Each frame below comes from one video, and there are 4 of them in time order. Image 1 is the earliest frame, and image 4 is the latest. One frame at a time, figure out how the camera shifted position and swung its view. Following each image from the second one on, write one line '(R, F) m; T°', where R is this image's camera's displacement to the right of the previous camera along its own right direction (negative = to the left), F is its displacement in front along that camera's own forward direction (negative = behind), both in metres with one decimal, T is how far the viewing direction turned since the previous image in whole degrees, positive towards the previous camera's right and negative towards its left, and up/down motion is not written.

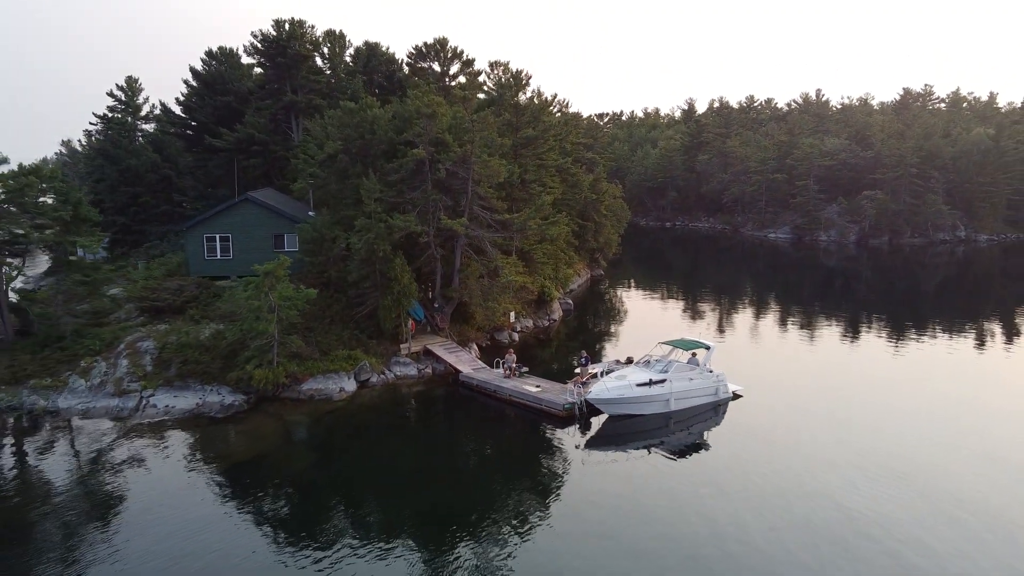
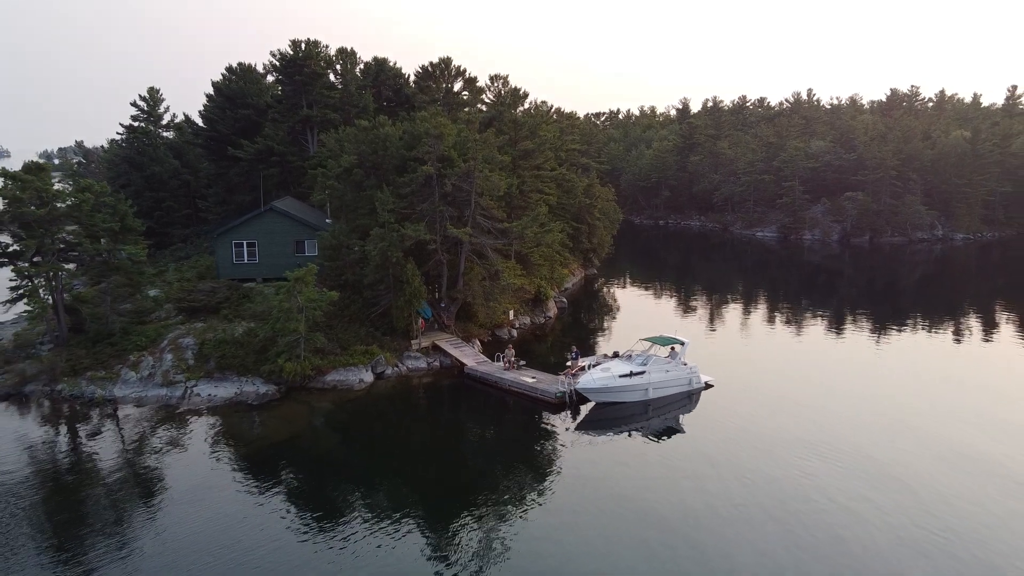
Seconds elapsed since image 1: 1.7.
(0.0, -2.7) m; 0°
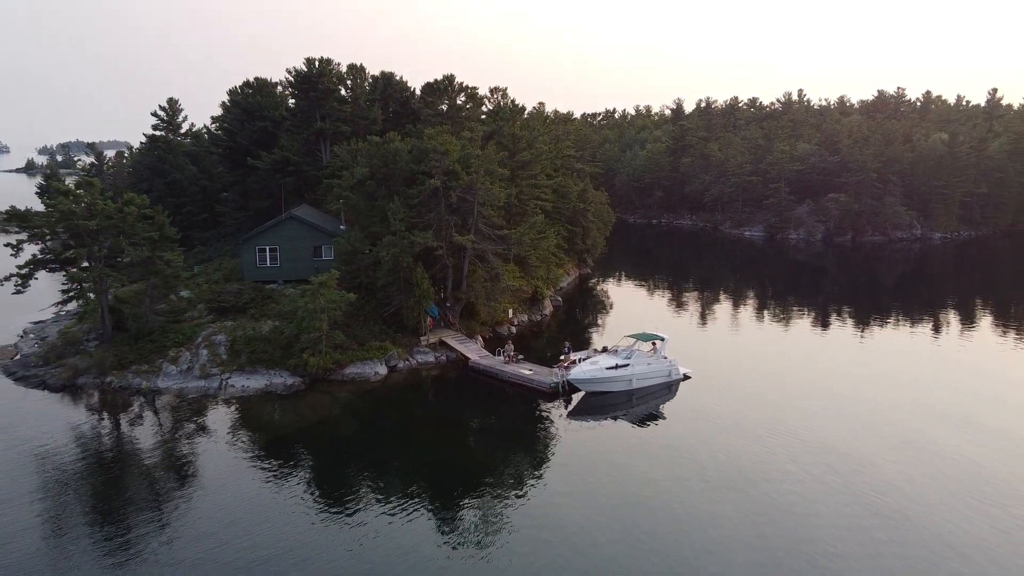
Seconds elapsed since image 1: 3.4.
(0.0, -2.7) m; 0°
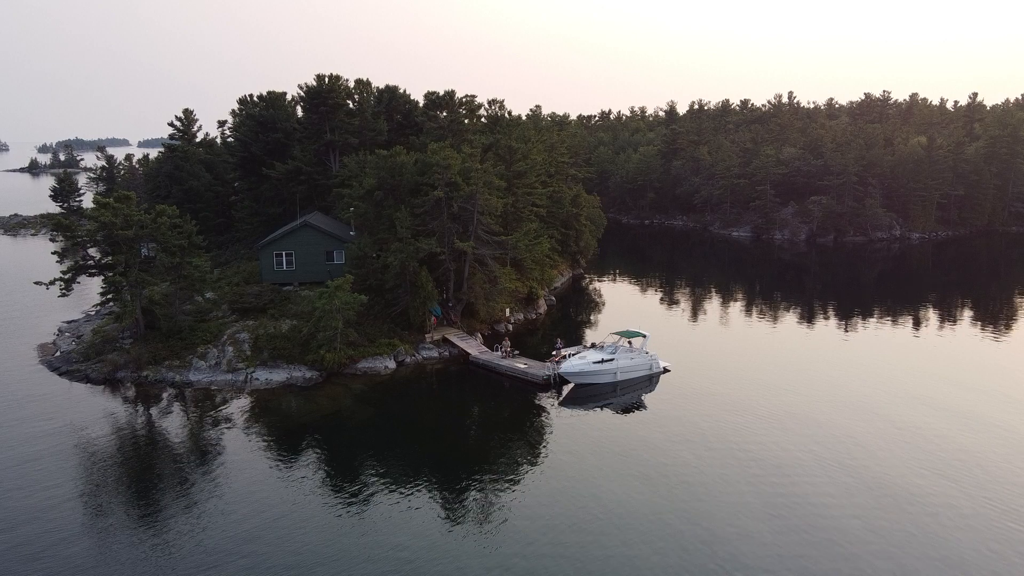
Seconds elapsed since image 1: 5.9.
(+0.1, -2.7) m; 0°
